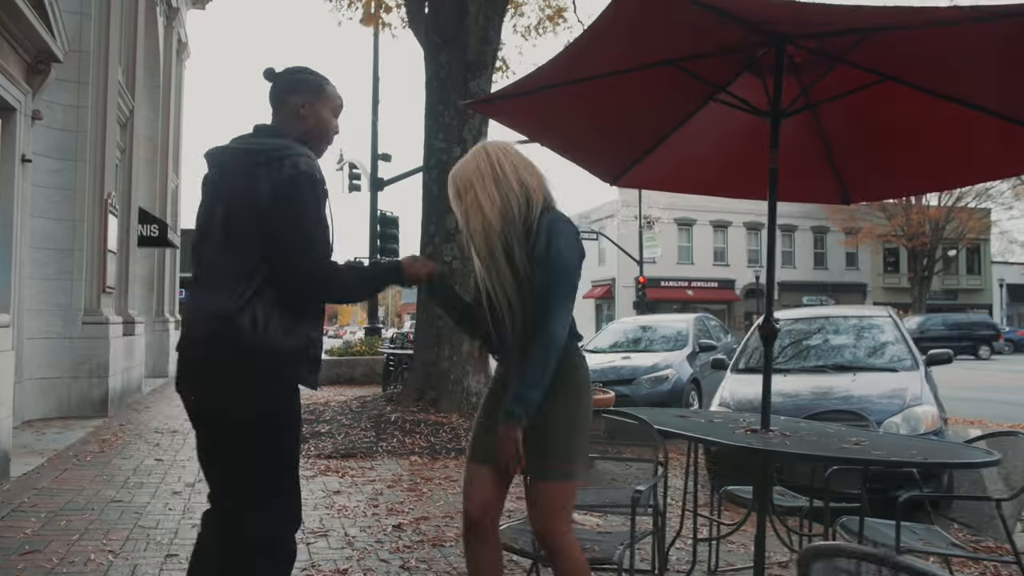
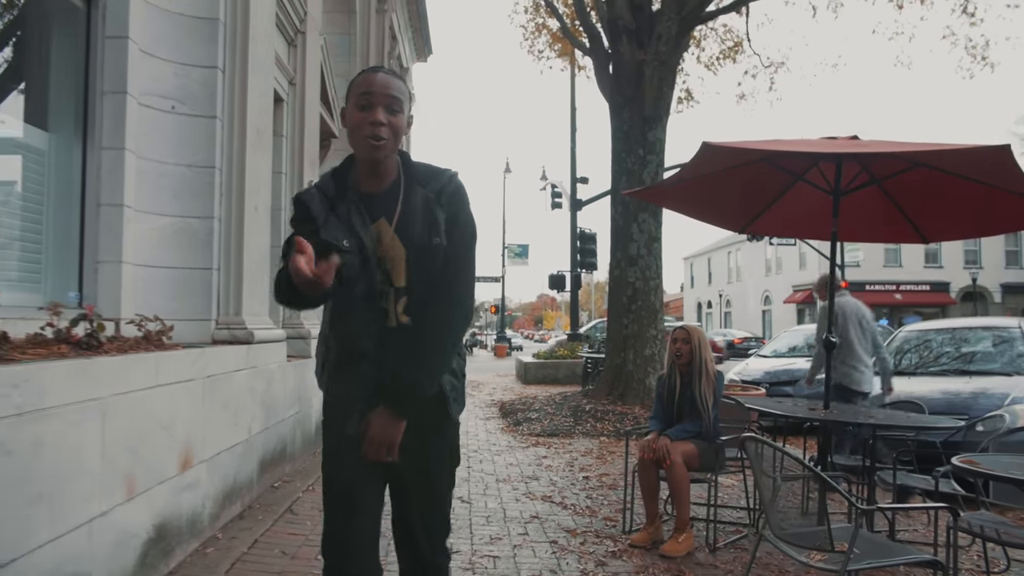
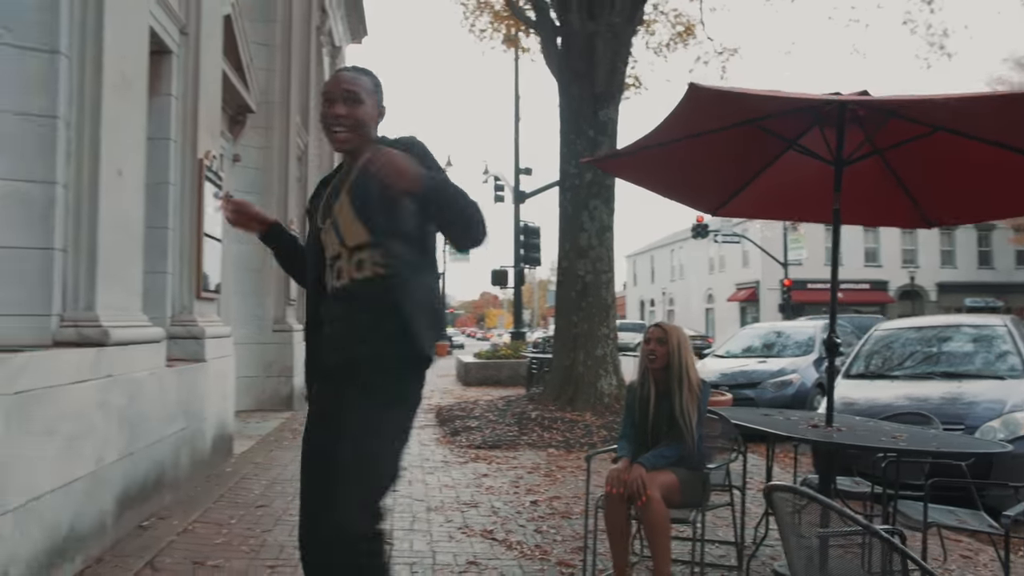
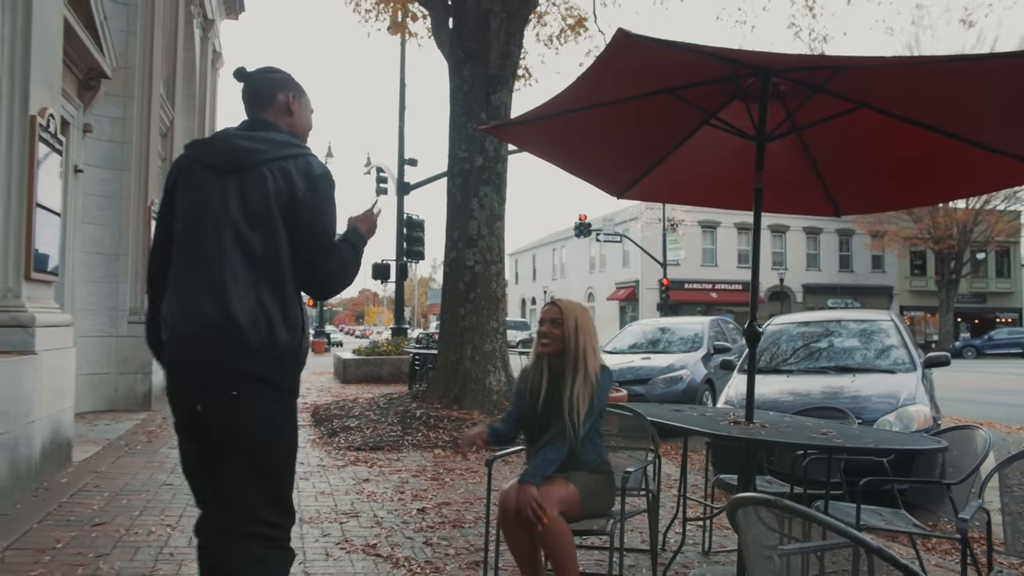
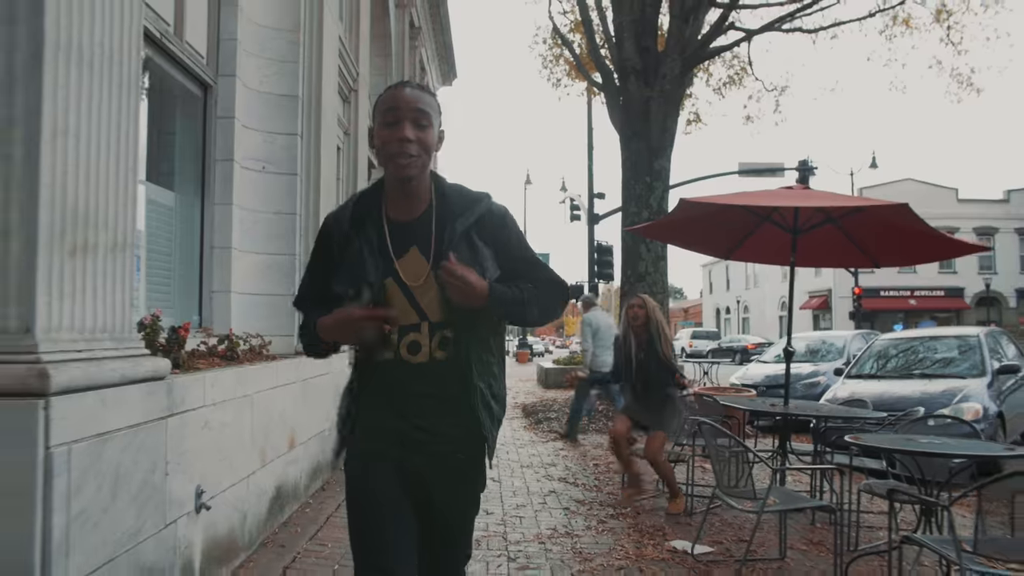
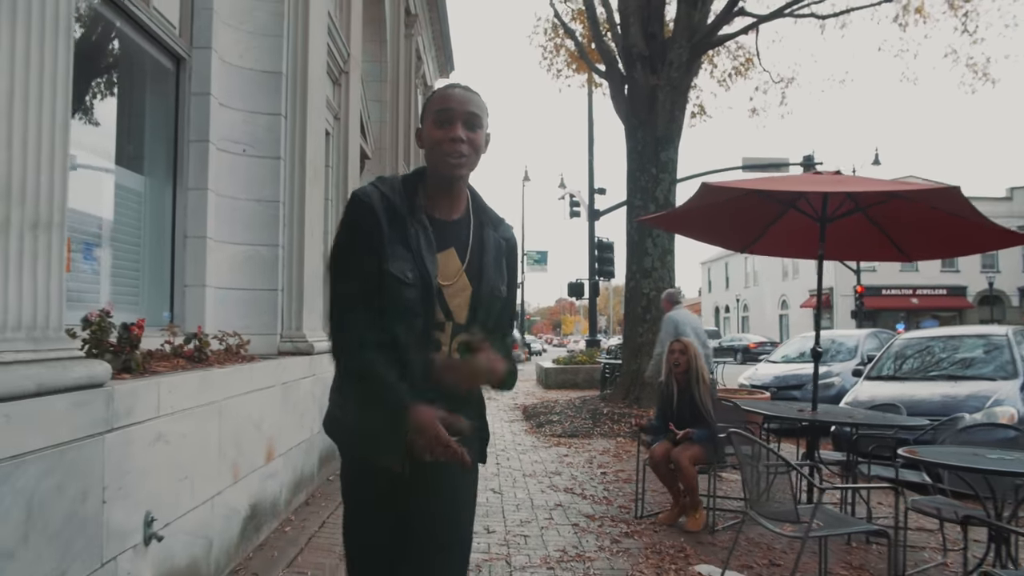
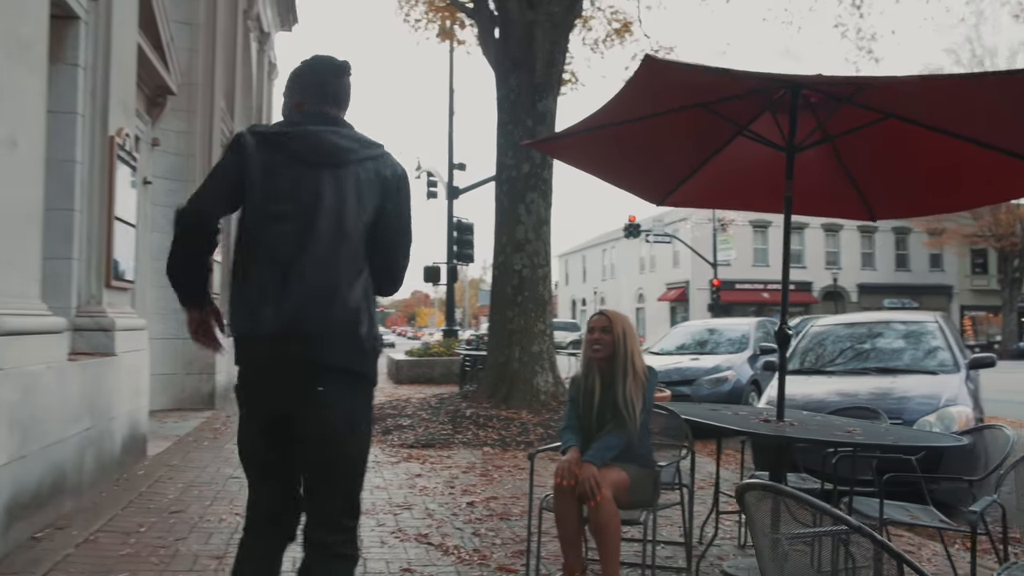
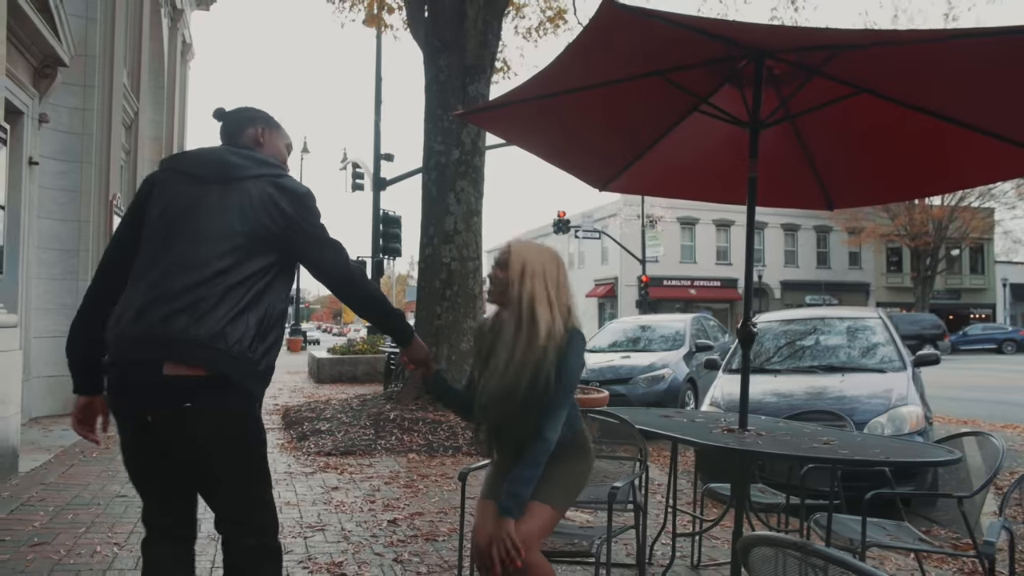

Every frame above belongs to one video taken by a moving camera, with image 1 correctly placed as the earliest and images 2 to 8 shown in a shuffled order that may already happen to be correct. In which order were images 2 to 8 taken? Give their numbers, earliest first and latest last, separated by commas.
8, 4, 7, 3, 2, 6, 5
